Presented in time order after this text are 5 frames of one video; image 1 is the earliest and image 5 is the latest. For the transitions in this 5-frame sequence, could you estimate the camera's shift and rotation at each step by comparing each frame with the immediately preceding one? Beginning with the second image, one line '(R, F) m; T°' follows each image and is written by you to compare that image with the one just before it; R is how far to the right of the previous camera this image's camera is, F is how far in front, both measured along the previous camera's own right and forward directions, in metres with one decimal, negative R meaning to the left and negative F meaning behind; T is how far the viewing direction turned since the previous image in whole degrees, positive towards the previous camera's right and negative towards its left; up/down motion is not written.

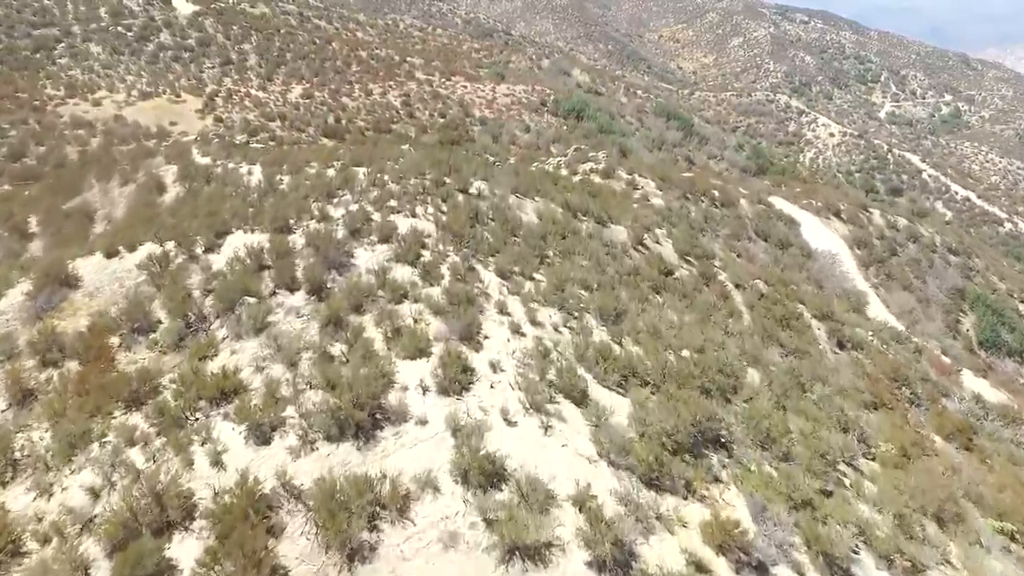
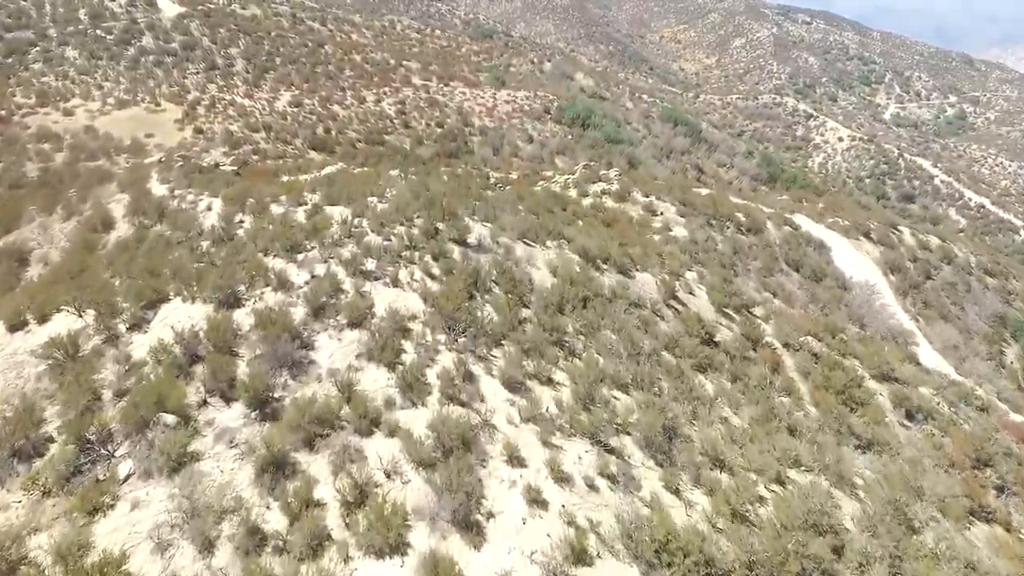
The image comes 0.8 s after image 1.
(-0.1, +2.0) m; 0°
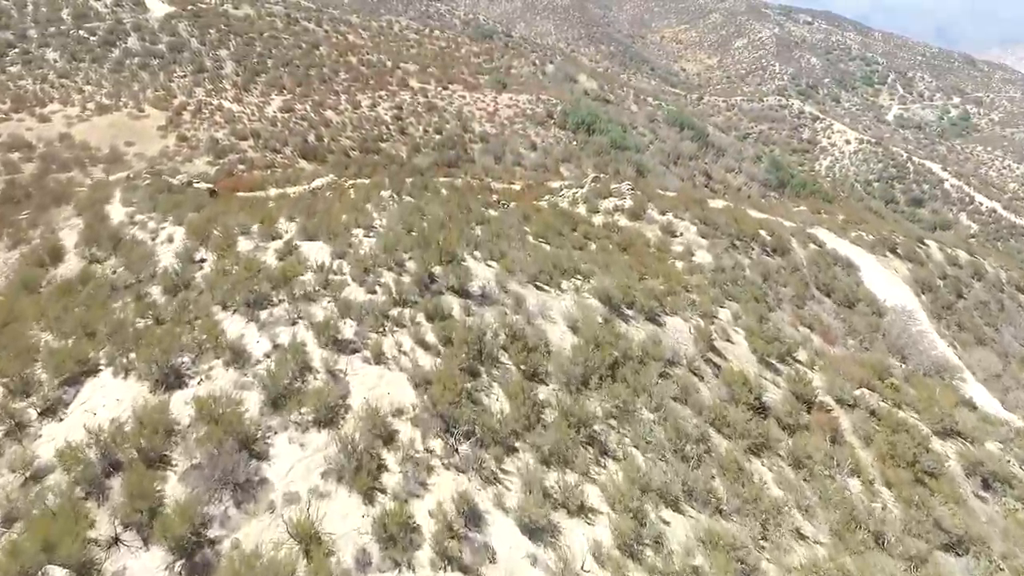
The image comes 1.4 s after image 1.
(-0.1, +1.5) m; 0°
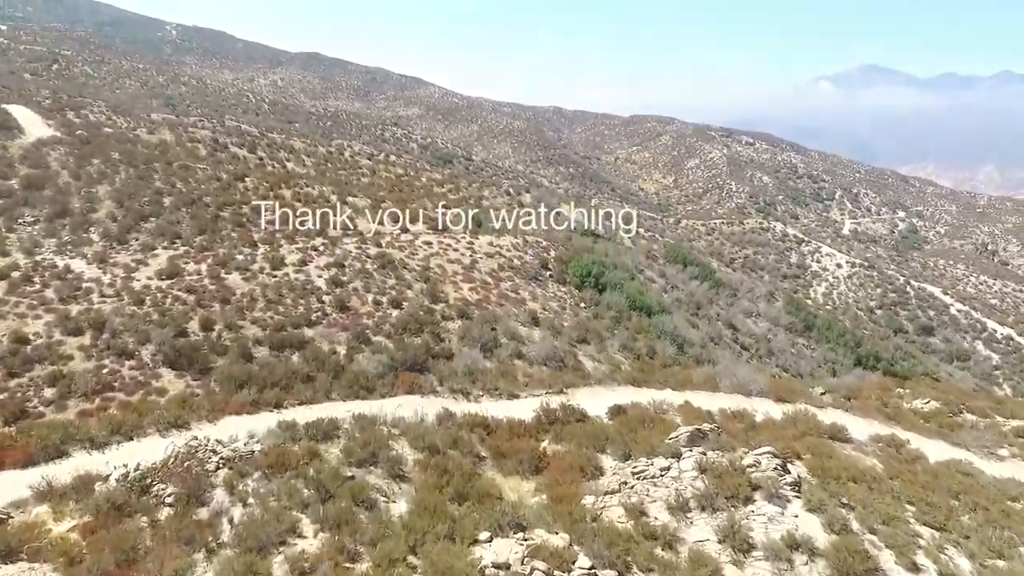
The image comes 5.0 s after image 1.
(-1.2, +9.1) m; +4°
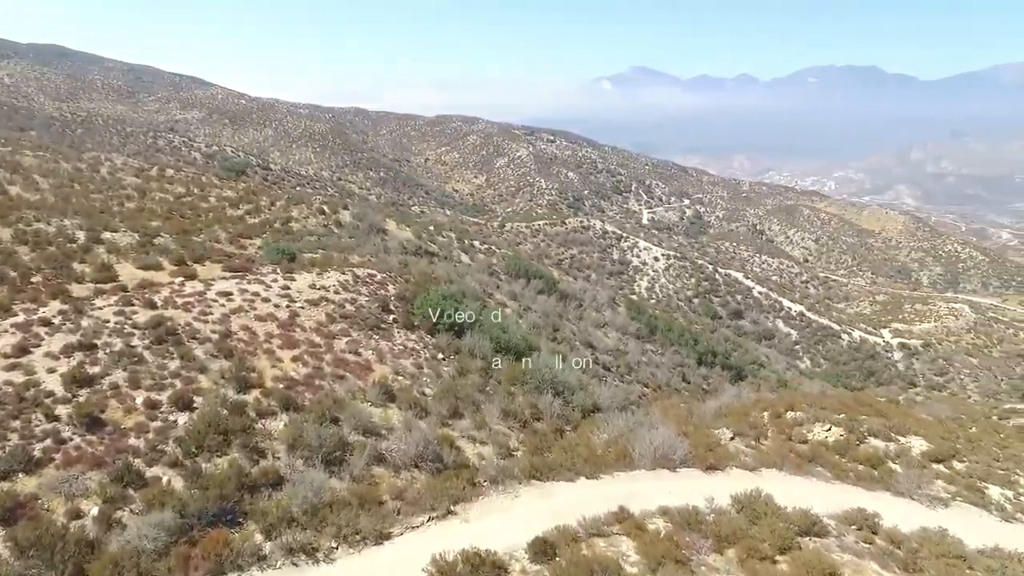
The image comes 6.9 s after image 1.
(-0.5, +4.7) m; +17°
